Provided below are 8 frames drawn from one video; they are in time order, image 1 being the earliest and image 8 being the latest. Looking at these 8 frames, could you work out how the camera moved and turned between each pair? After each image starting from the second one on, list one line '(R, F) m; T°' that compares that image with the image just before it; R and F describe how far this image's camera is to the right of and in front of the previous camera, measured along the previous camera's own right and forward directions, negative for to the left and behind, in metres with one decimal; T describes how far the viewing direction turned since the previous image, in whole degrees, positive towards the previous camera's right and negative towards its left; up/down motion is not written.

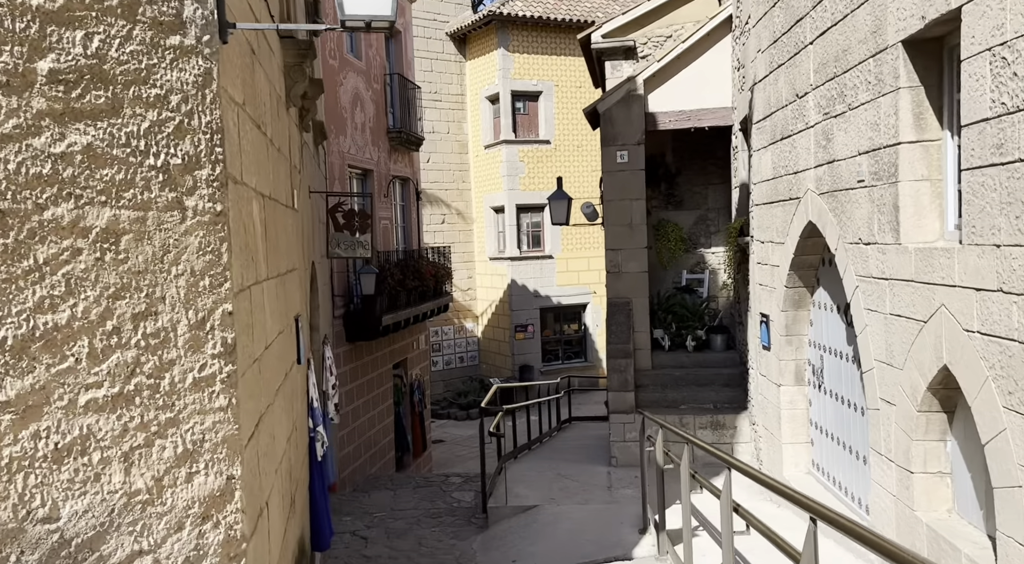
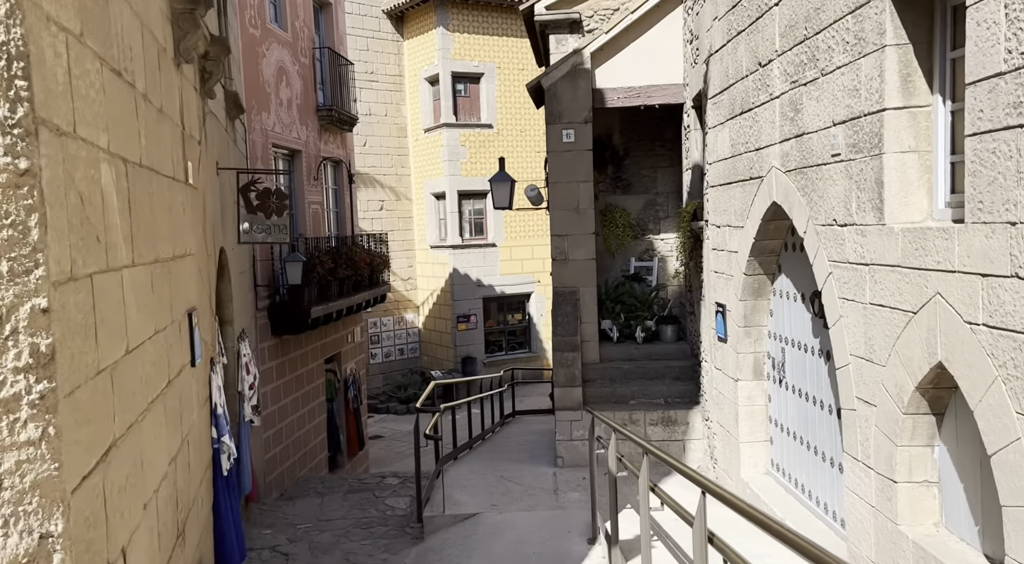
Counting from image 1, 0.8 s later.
(+0.1, +0.6) m; +4°
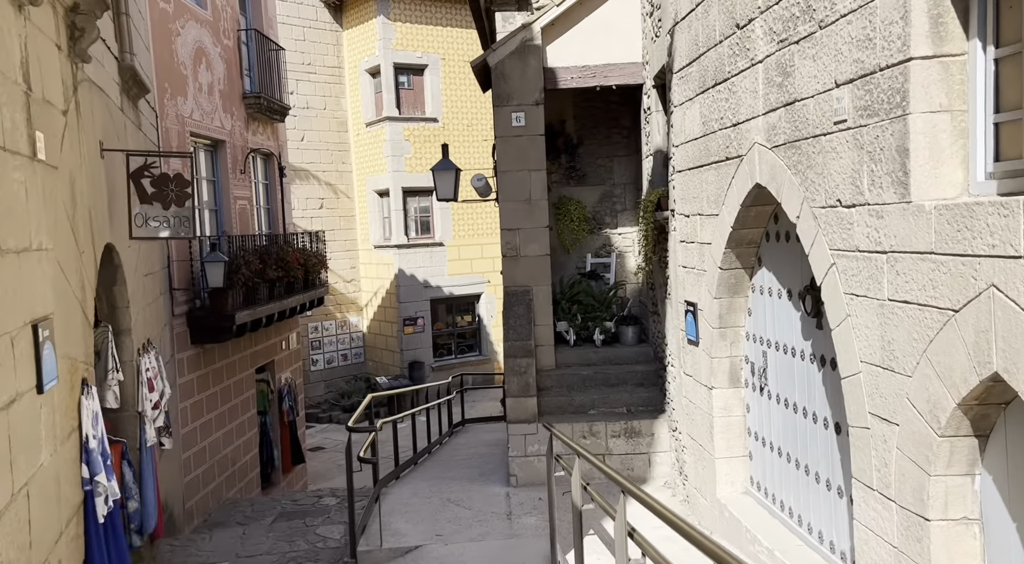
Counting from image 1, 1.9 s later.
(0.0, +0.8) m; +3°
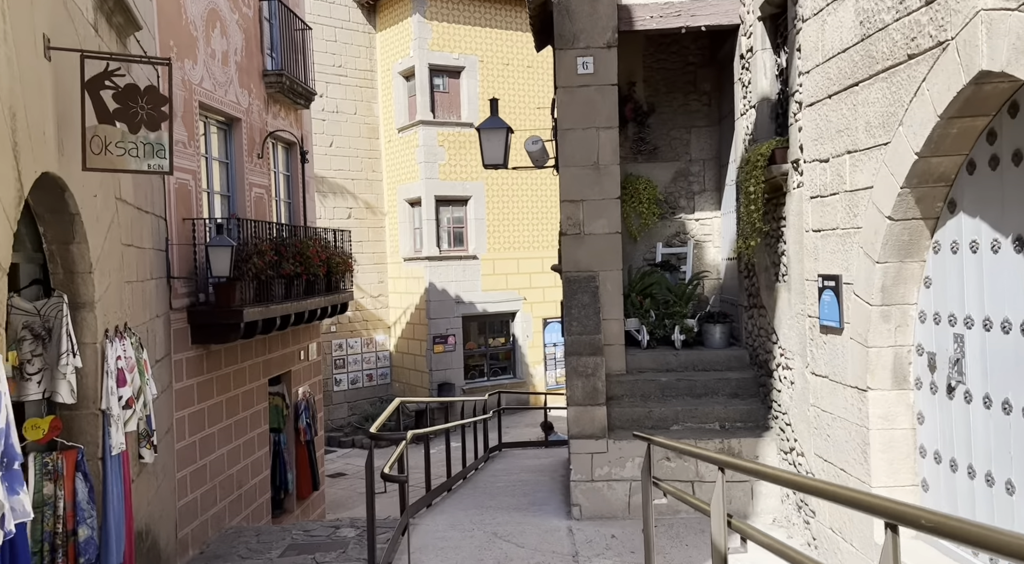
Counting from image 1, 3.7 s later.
(-0.3, +1.5) m; -2°
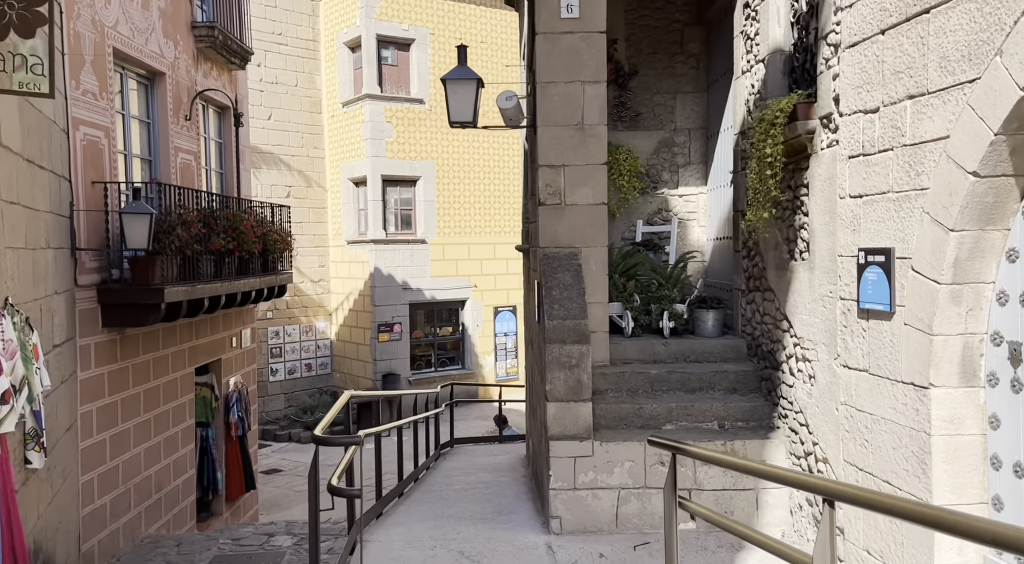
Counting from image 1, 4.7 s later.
(-0.2, +0.9) m; +4°
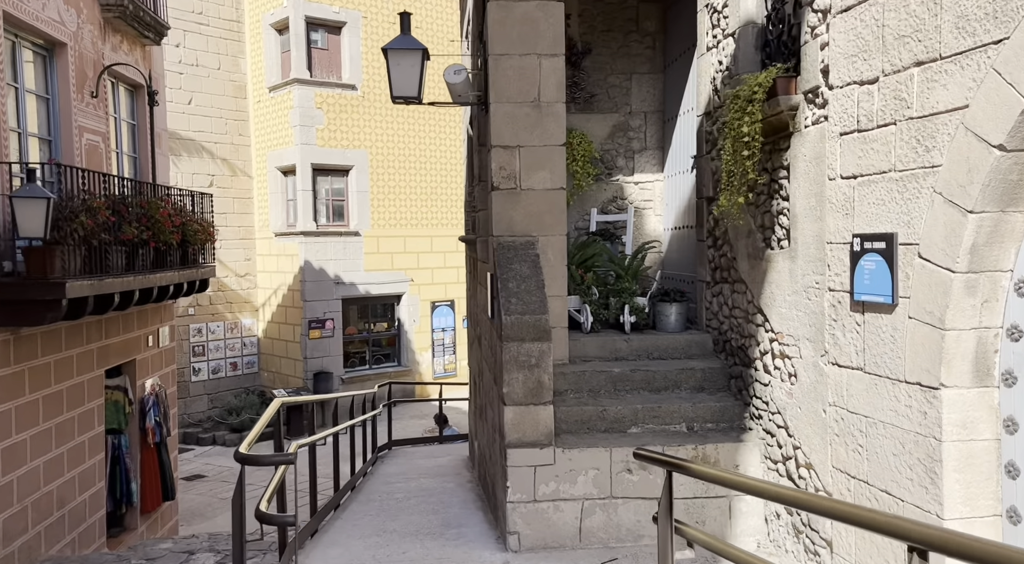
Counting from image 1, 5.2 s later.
(-0.1, +0.5) m; +5°
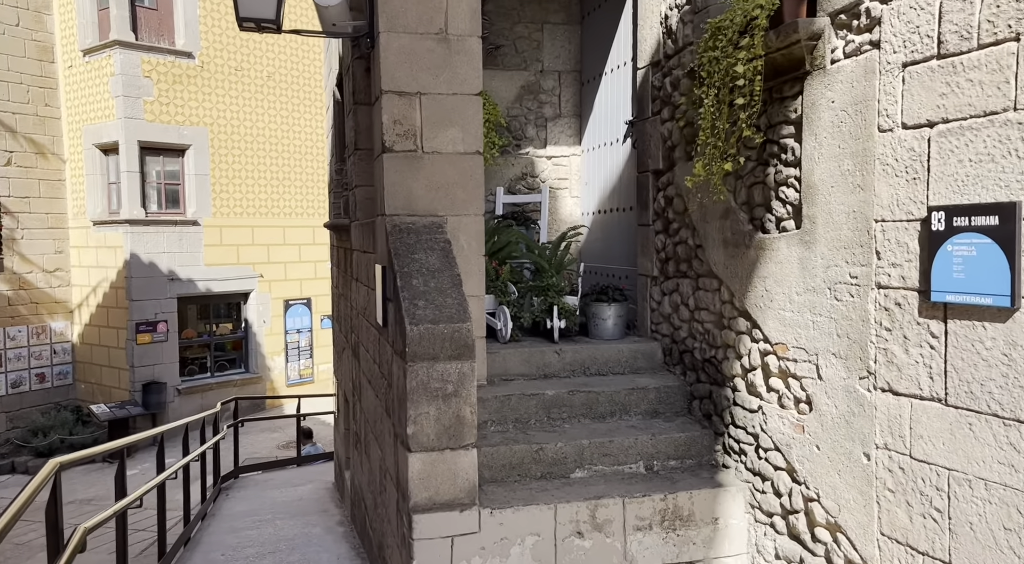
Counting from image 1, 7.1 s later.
(-0.2, +1.4) m; +10°
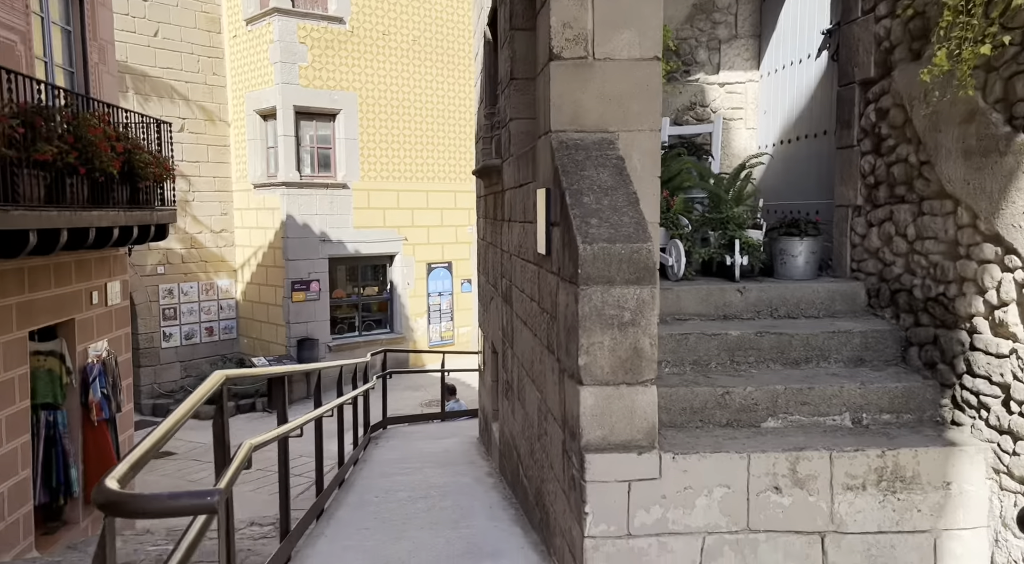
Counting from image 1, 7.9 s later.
(-0.2, +0.4) m; -9°
